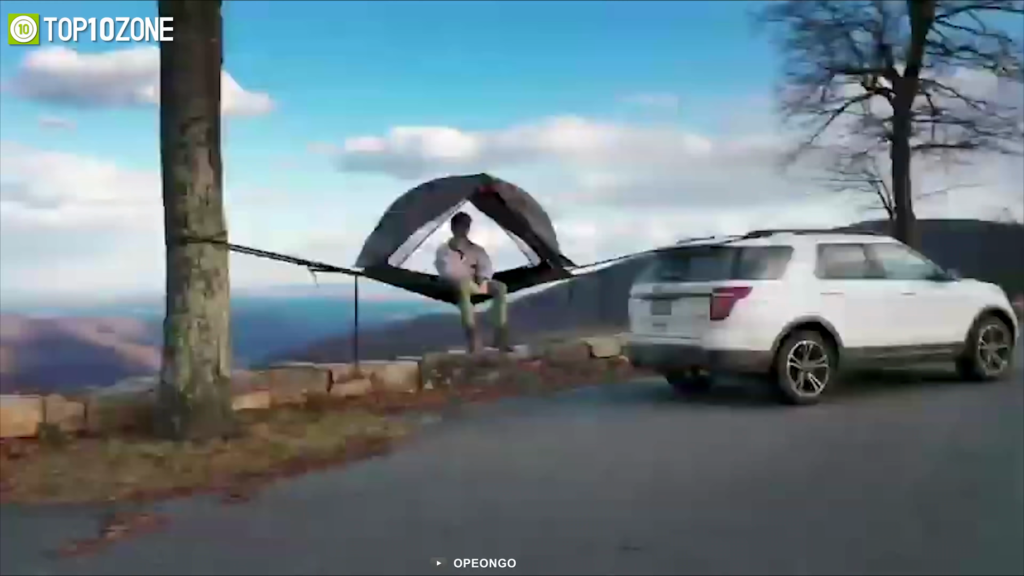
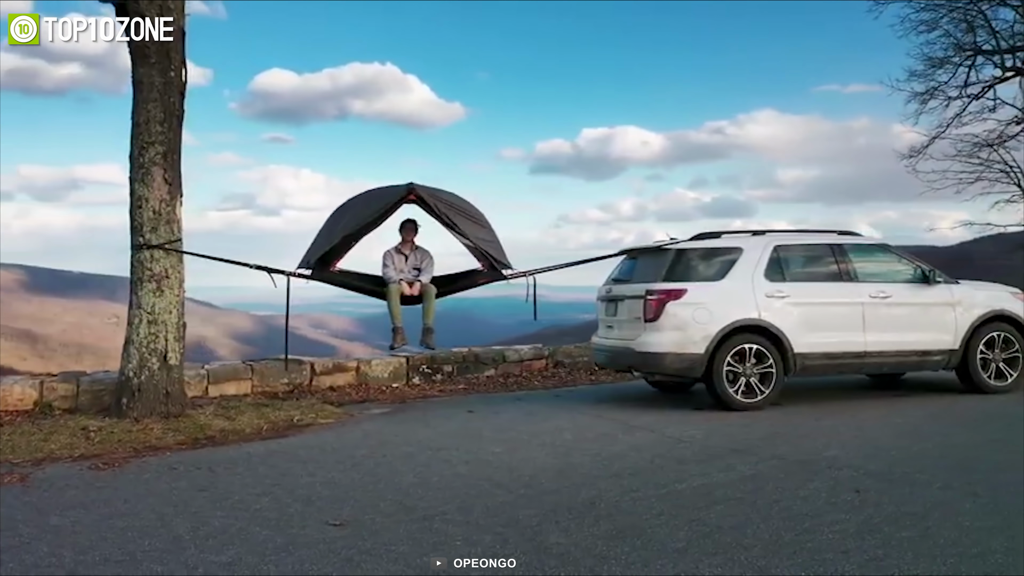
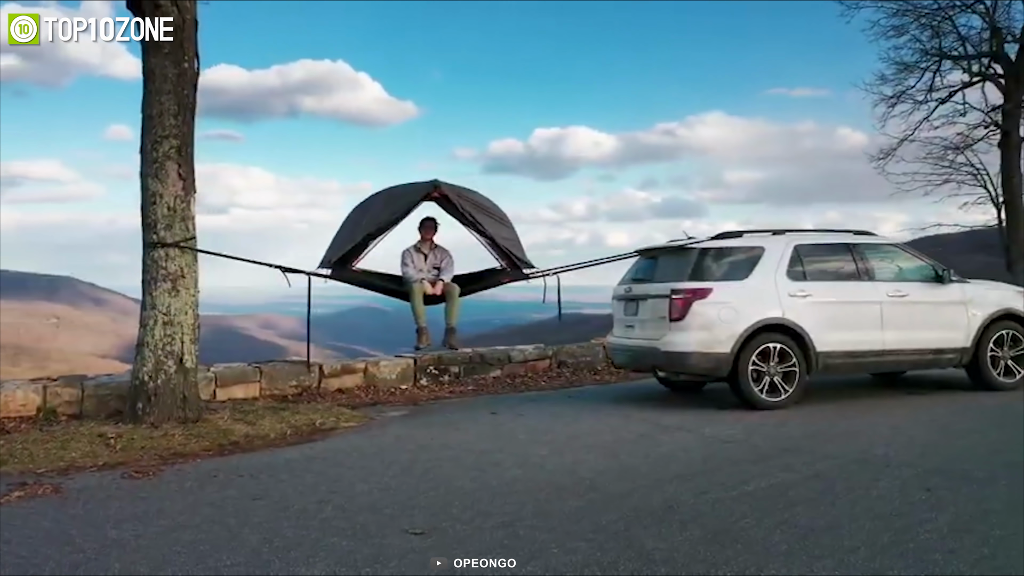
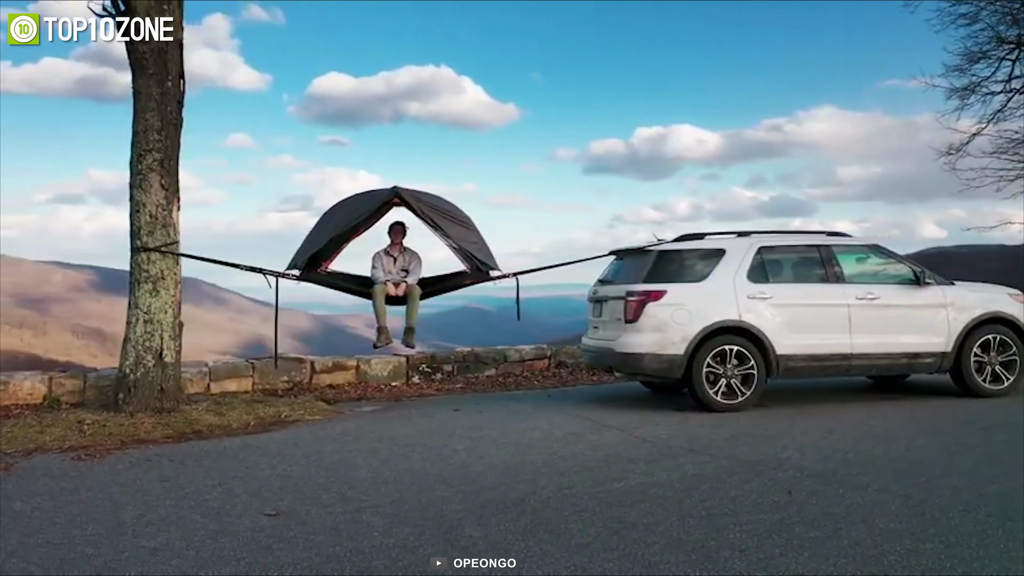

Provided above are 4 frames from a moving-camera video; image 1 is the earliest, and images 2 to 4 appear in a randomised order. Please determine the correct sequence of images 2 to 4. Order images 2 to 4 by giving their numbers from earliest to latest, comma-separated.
3, 2, 4
